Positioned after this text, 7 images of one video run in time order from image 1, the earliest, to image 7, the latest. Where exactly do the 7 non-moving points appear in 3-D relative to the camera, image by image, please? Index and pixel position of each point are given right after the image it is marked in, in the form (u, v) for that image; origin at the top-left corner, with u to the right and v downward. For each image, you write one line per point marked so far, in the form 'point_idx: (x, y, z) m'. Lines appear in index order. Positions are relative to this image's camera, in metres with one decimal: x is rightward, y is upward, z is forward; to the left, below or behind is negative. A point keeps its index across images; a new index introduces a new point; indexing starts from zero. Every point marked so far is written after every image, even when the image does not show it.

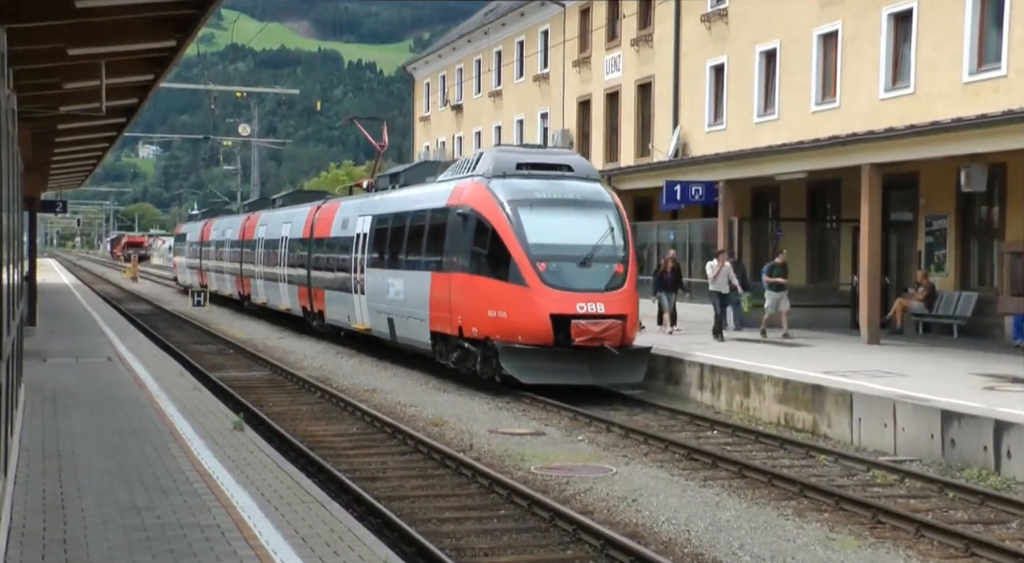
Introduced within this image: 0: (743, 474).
0: (+2.8, -2.3, +18.1) m
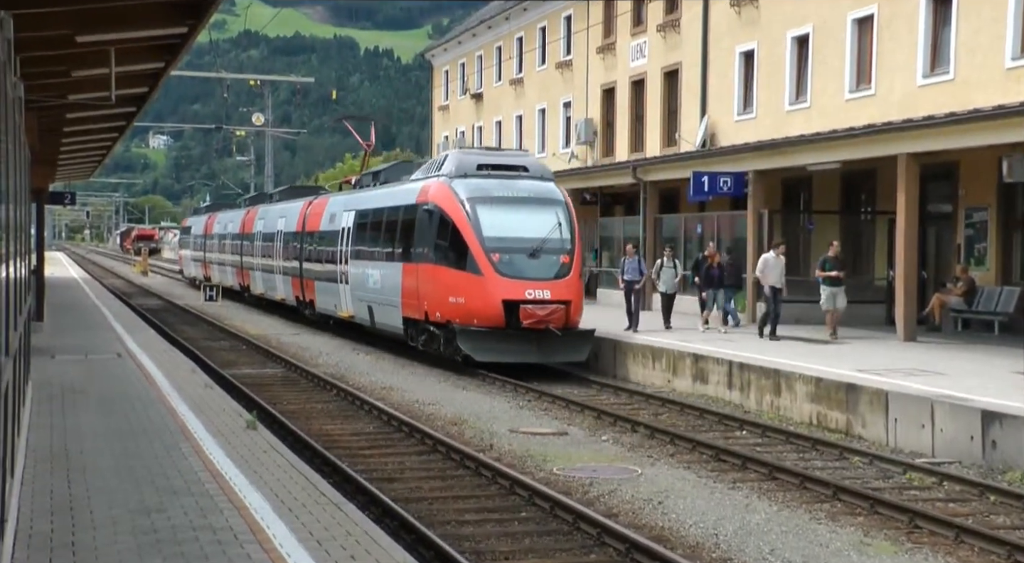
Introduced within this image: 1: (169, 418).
0: (+3.1, -2.3, +17.3) m
1: (-4.5, -1.8, +19.5) m
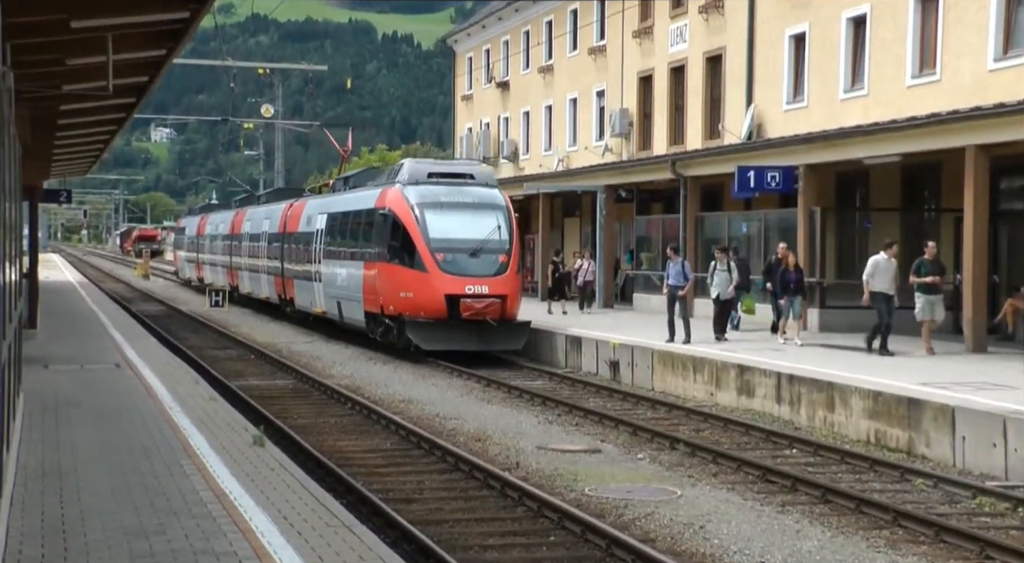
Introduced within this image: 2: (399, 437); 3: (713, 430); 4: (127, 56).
0: (+3.3, -2.3, +15.6) m
1: (-4.1, -1.9, +18.0) m
2: (-1.5, -2.0, +18.9) m
3: (+2.5, -1.9, +18.9) m
4: (-5.1, +3.0, +19.7) m
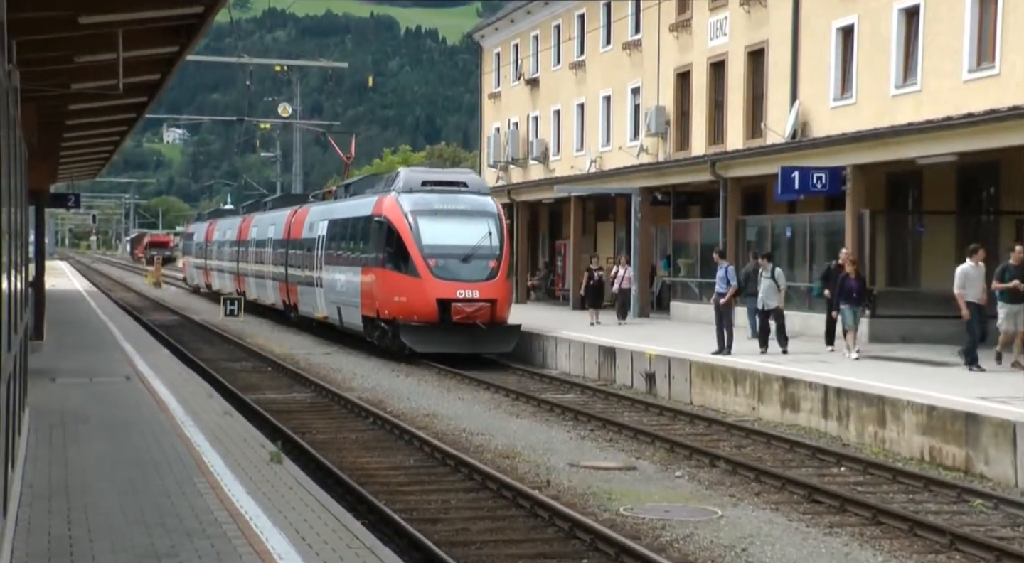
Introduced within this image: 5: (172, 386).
0: (+3.7, -2.4, +14.5) m
1: (-3.8, -2.0, +17.1) m
2: (-1.1, -2.1, +17.9) m
3: (+2.9, -2.0, +17.8) m
4: (-4.8, +2.9, +18.8) m
5: (-4.6, -1.4, +19.9) m
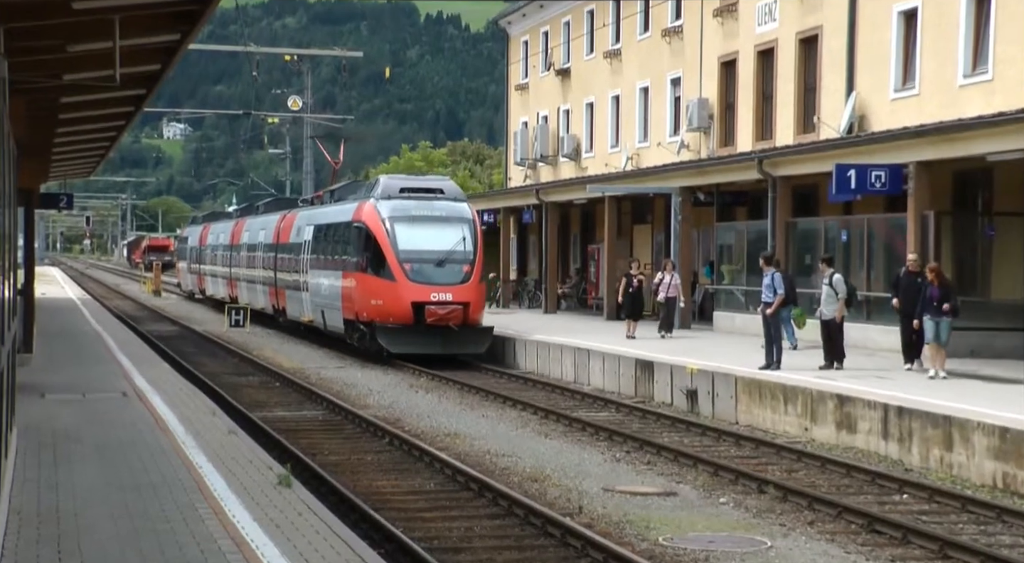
0: (+3.9, -2.5, +13.0) m
1: (-3.5, -2.0, +15.6) m
2: (-0.8, -2.2, +16.4) m
3: (+3.2, -2.1, +16.3) m
4: (-4.4, +2.8, +17.3) m
5: (-4.2, -1.5, +18.5) m
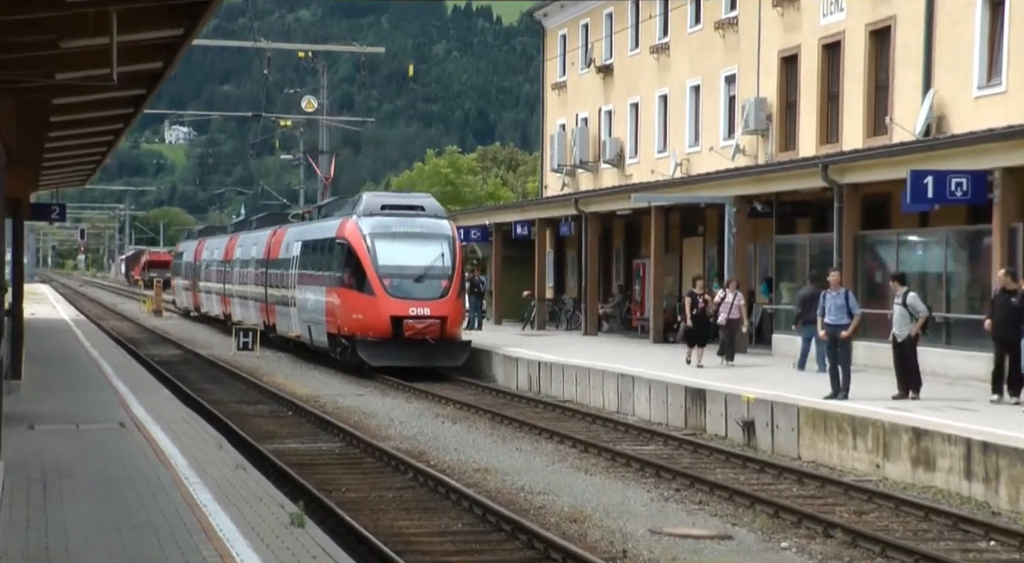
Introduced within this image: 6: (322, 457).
0: (+4.2, -2.6, +11.2) m
1: (-3.1, -2.2, +14.0) m
2: (-0.4, -2.4, +14.8) m
3: (+3.6, -2.3, +14.5) m
4: (-4.0, +2.6, +15.8) m
5: (-3.8, -1.7, +16.9) m
6: (-2.2, -2.0, +17.5) m
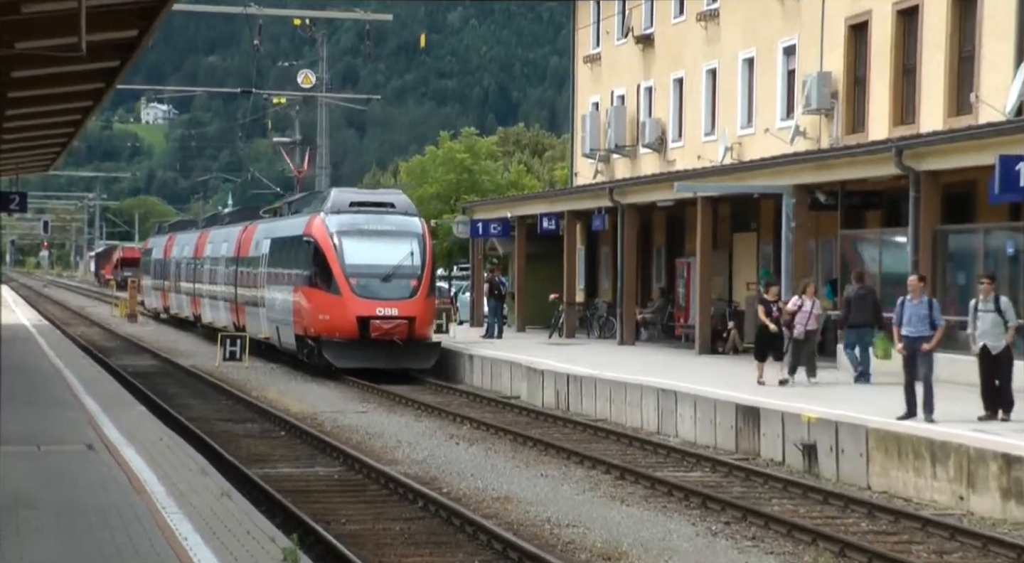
0: (+4.4, -2.7, +9.2) m
1: (-2.9, -2.2, +12.1) m
2: (-0.2, -2.4, +12.8) m
3: (+3.8, -2.3, +12.5) m
4: (-3.8, +2.6, +13.8) m
5: (-3.6, -1.7, +15.0) m
6: (-2.0, -2.0, +15.5) m
